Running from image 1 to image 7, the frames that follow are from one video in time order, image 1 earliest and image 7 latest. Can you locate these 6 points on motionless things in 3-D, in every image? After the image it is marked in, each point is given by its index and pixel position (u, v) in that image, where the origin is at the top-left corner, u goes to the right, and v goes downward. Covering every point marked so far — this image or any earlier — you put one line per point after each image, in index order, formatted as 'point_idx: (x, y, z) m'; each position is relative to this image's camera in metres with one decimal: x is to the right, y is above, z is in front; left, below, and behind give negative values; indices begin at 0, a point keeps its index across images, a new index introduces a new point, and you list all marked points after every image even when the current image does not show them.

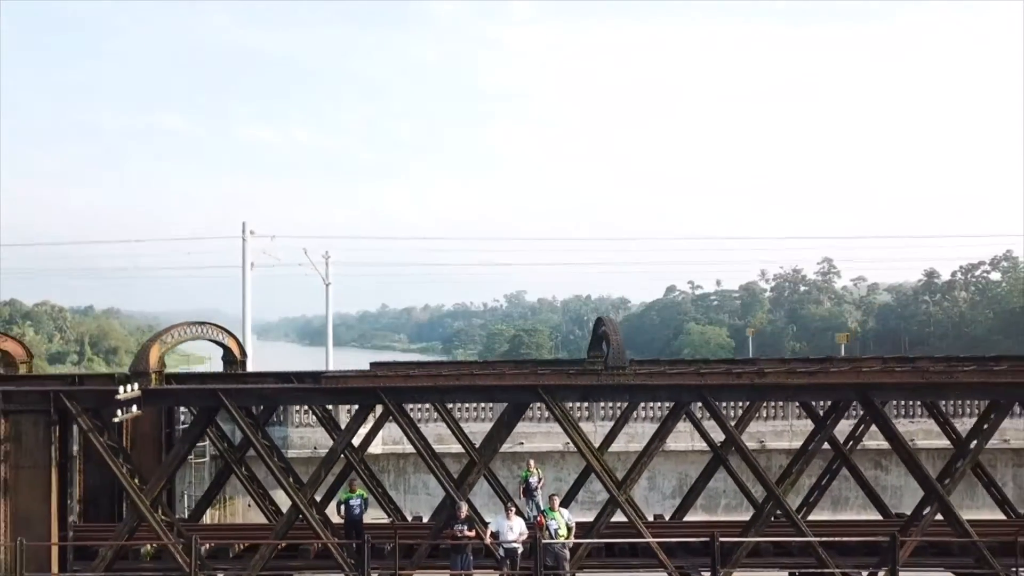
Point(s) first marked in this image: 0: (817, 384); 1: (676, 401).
0: (+2.1, -0.7, +6.0) m
1: (+1.2, -0.8, +6.1) m
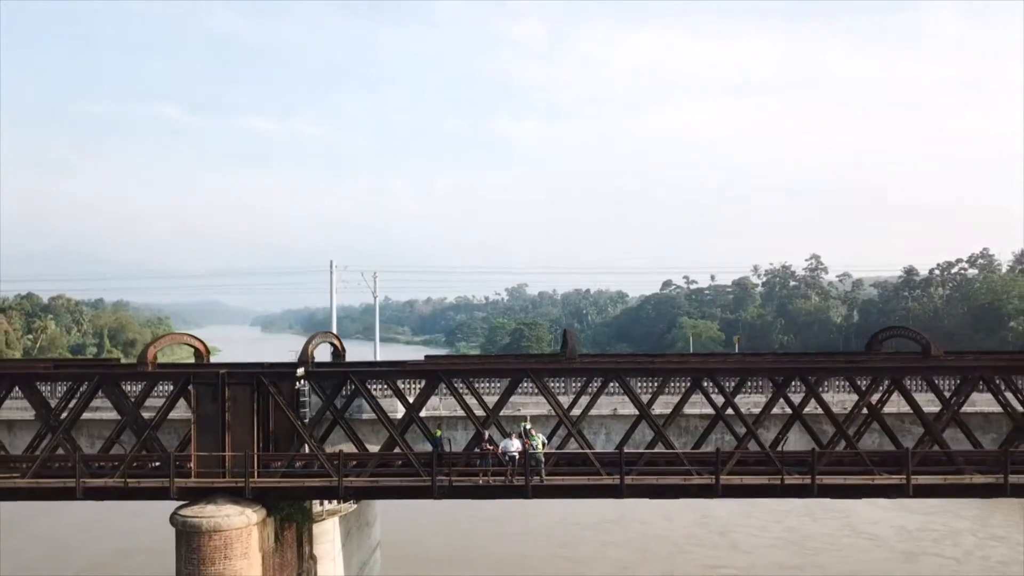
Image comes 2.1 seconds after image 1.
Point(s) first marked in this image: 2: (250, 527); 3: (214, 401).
0: (+2.2, -1.0, +10.4) m
1: (+1.2, -1.1, +10.4) m
2: (-3.1, -2.8, +9.9) m
3: (-3.7, -1.4, +10.5) m
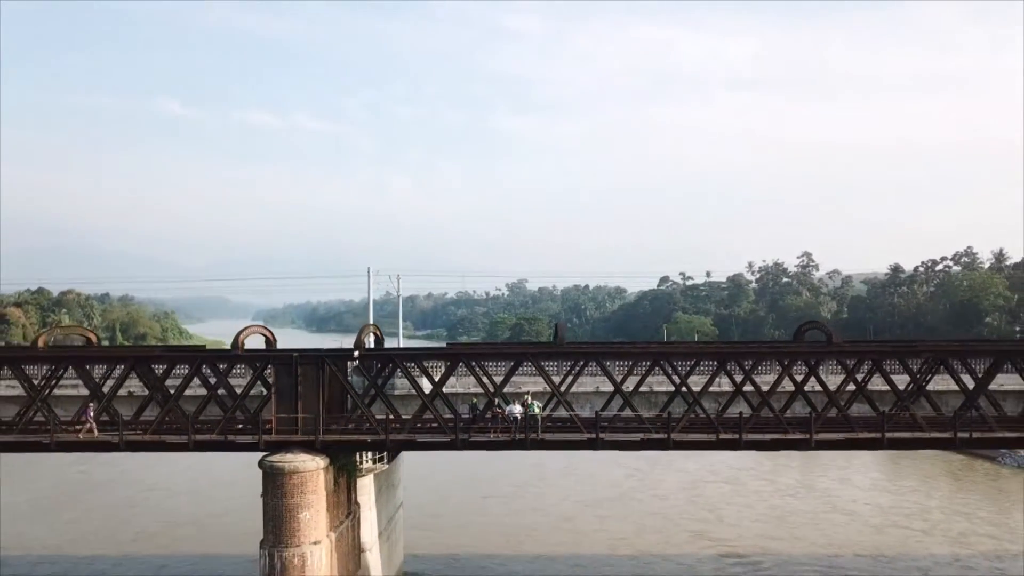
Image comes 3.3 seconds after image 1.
0: (+2.2, -1.1, +13.6) m
1: (+1.2, -1.2, +13.6) m
2: (-3.0, -2.9, +13.1) m
3: (-3.6, -1.4, +13.7) m
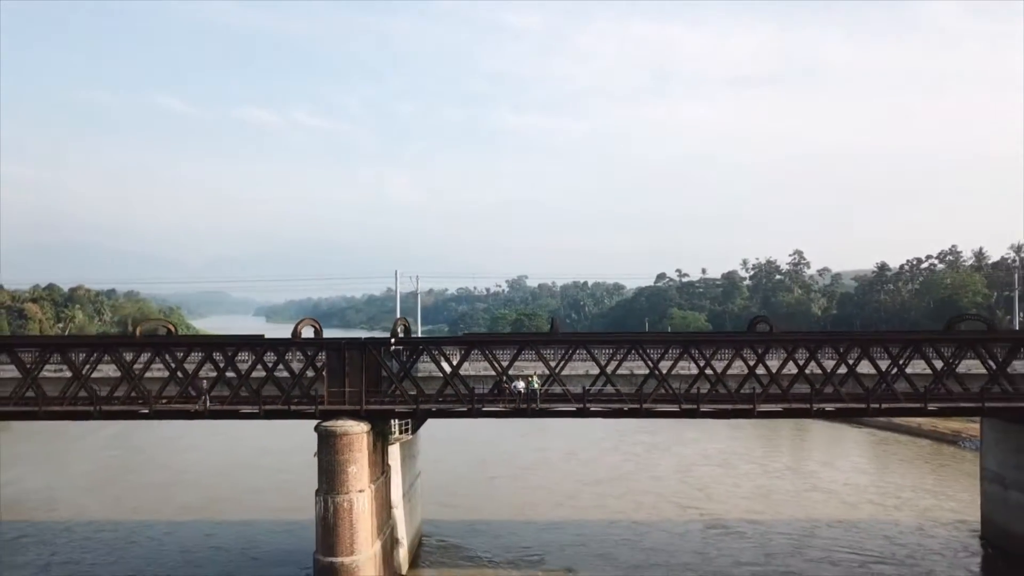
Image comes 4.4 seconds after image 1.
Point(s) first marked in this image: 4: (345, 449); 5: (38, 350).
0: (+2.3, -1.1, +16.8) m
1: (+1.3, -1.2, +16.9) m
2: (-3.0, -2.9, +16.3) m
3: (-3.6, -1.4, +16.9) m
4: (-3.3, -3.1, +16.1) m
5: (-10.3, -1.3, +18.0) m
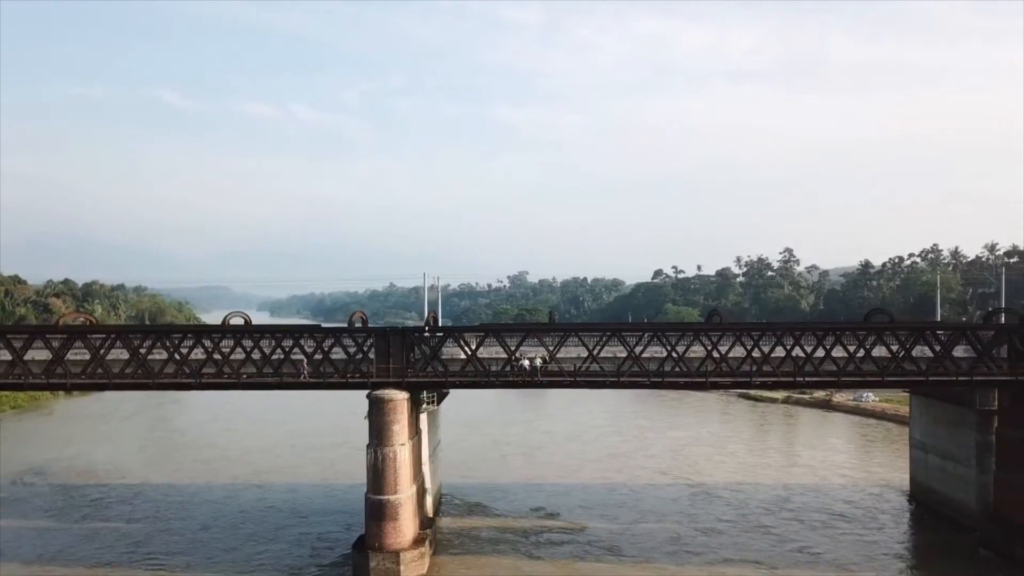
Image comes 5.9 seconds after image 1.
0: (+2.5, -1.1, +21.5) m
1: (+1.5, -1.2, +21.5) m
2: (-2.8, -2.9, +21.0) m
3: (-3.4, -1.4, +21.6) m
4: (-3.1, -3.1, +20.7) m
5: (-10.1, -1.3, +22.6) m
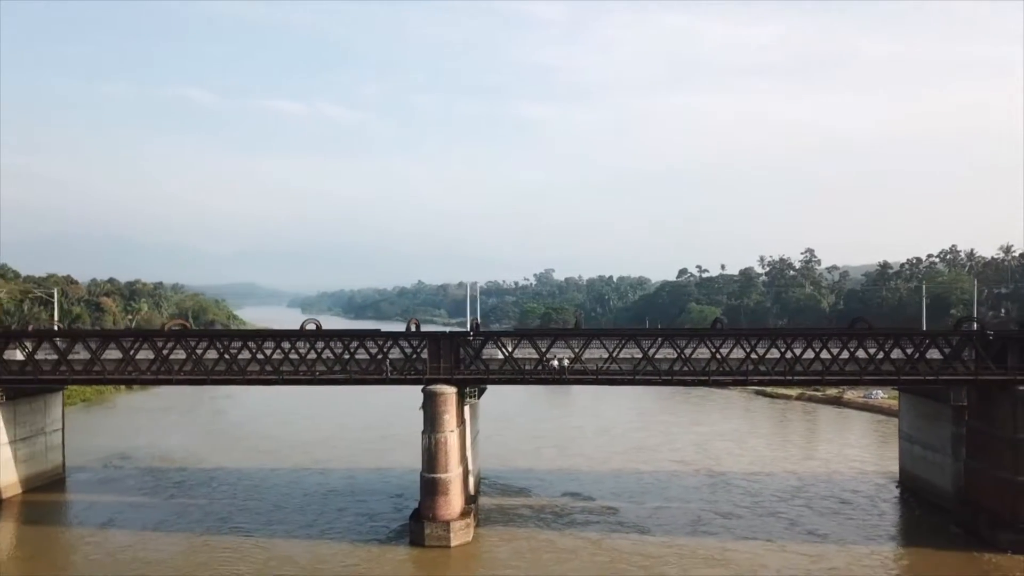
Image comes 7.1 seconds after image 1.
0: (+3.5, -1.4, +25.2) m
1: (+2.5, -1.5, +25.2) m
2: (-1.8, -3.2, +24.9) m
3: (-2.4, -1.8, +25.5) m
4: (-2.1, -3.5, +24.6) m
5: (-9.1, -1.7, +26.7) m
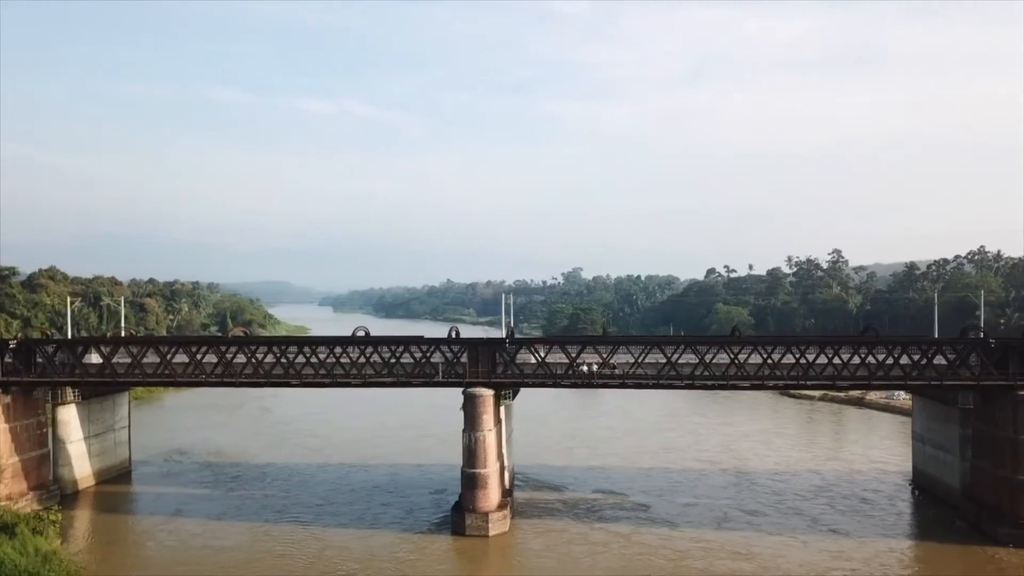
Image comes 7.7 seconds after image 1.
0: (+4.6, -1.8, +27.2) m
1: (+3.6, -1.9, +27.3) m
2: (-0.7, -3.6, +27.1) m
3: (-1.3, -2.1, +27.7) m
4: (-1.0, -3.8, +26.8) m
5: (-8.0, -2.0, +29.2) m
